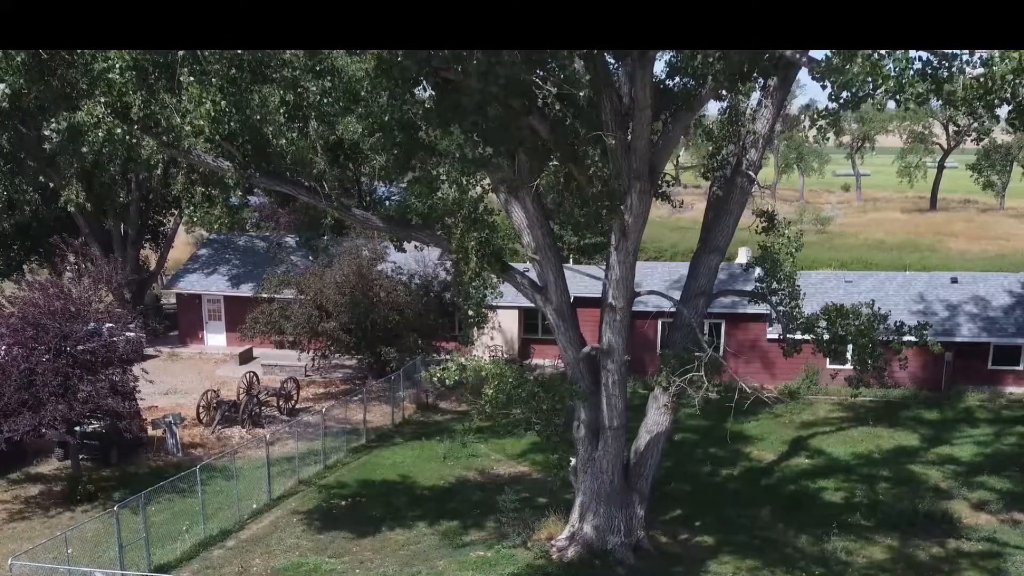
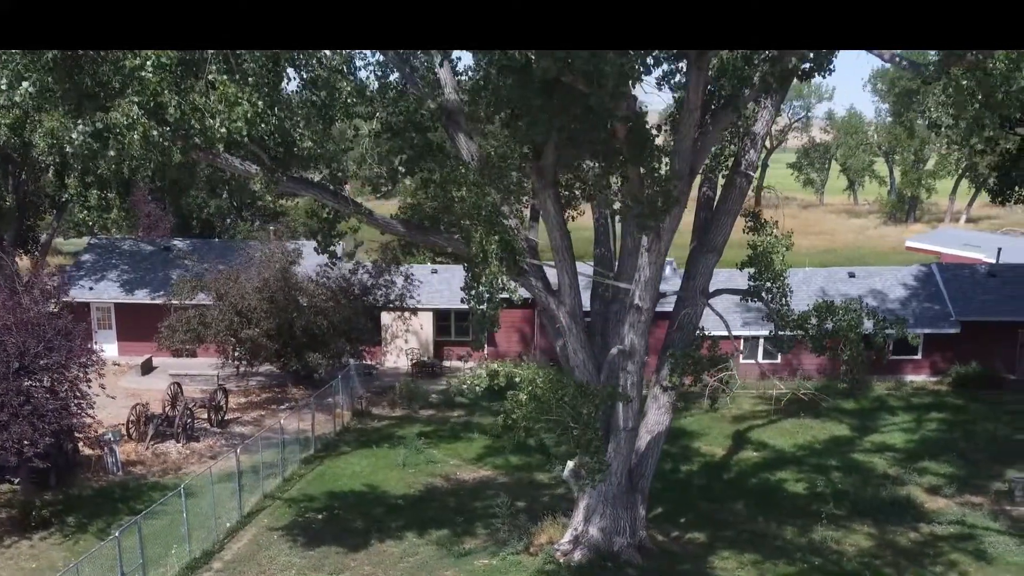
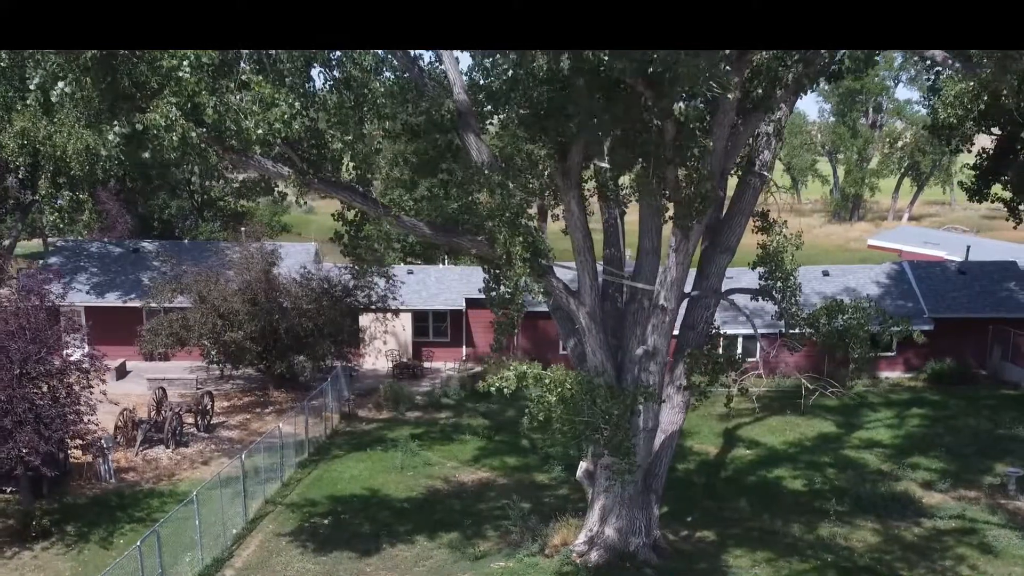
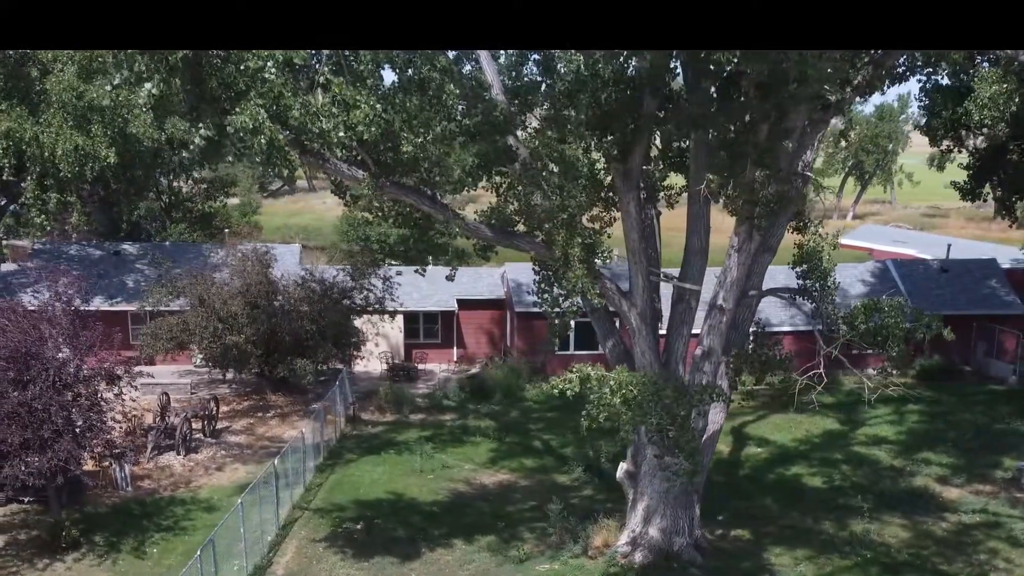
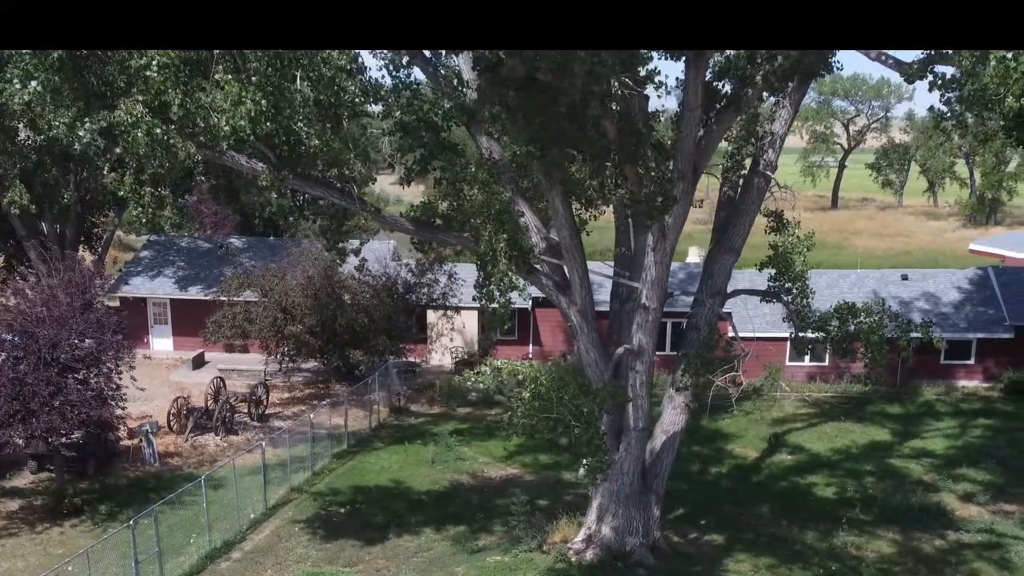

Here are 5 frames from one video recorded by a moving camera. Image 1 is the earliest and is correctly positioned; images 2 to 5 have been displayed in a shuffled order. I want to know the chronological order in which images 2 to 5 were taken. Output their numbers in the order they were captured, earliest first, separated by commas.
5, 2, 3, 4
